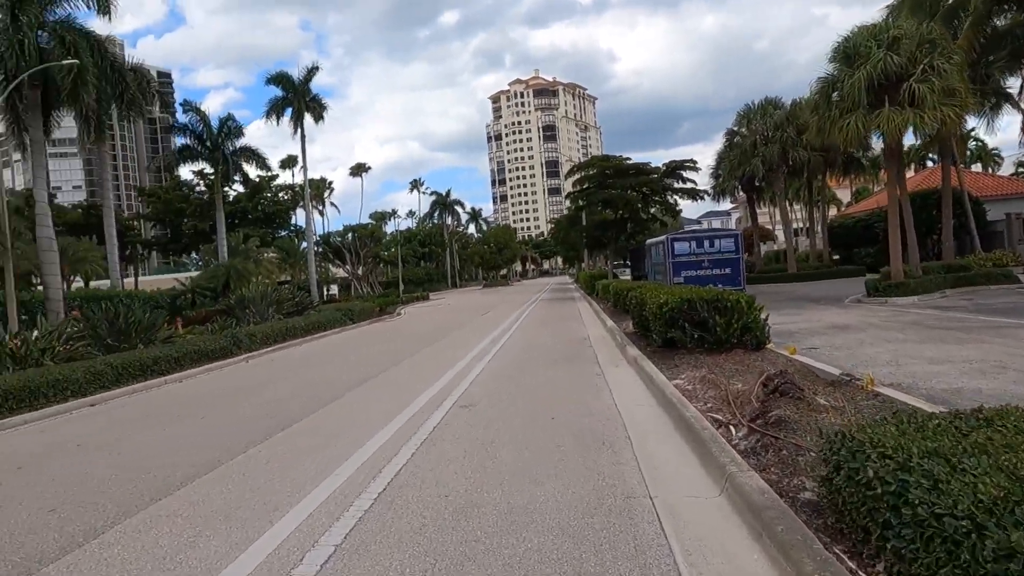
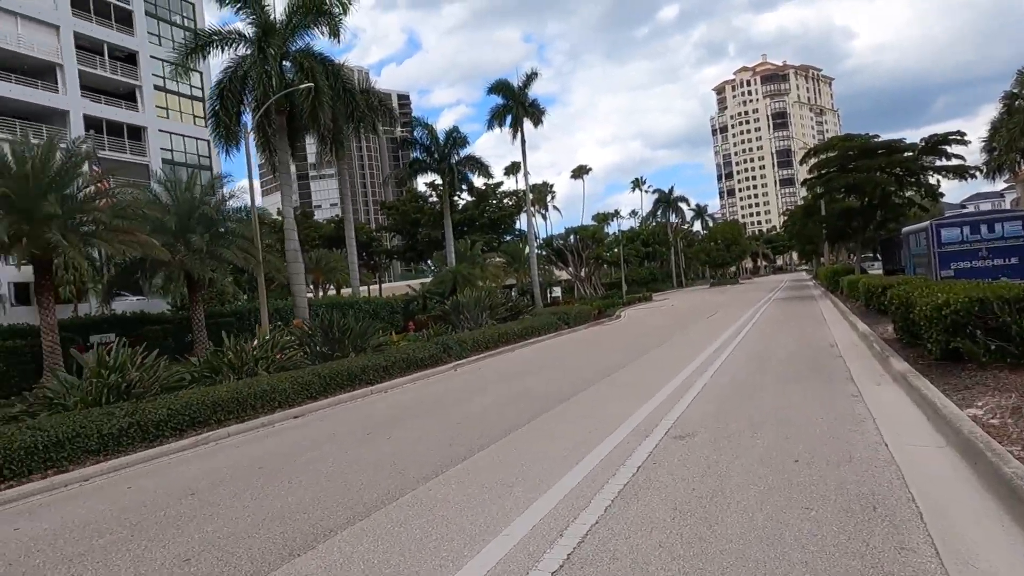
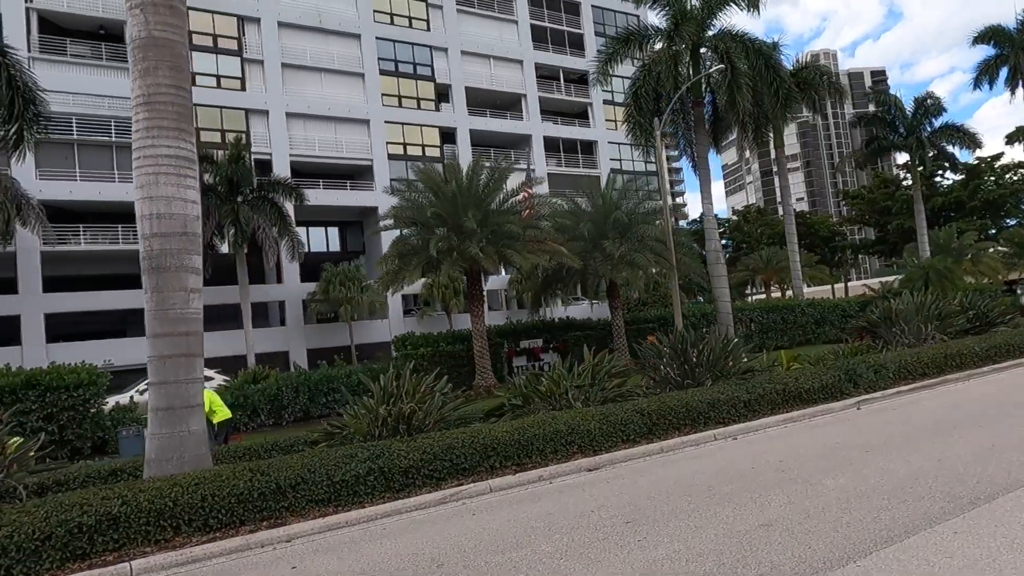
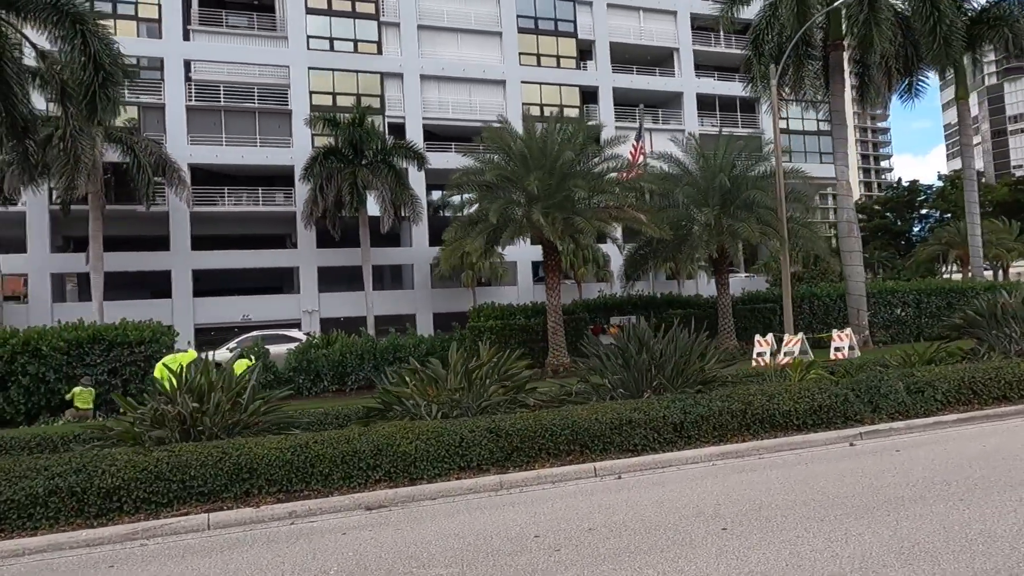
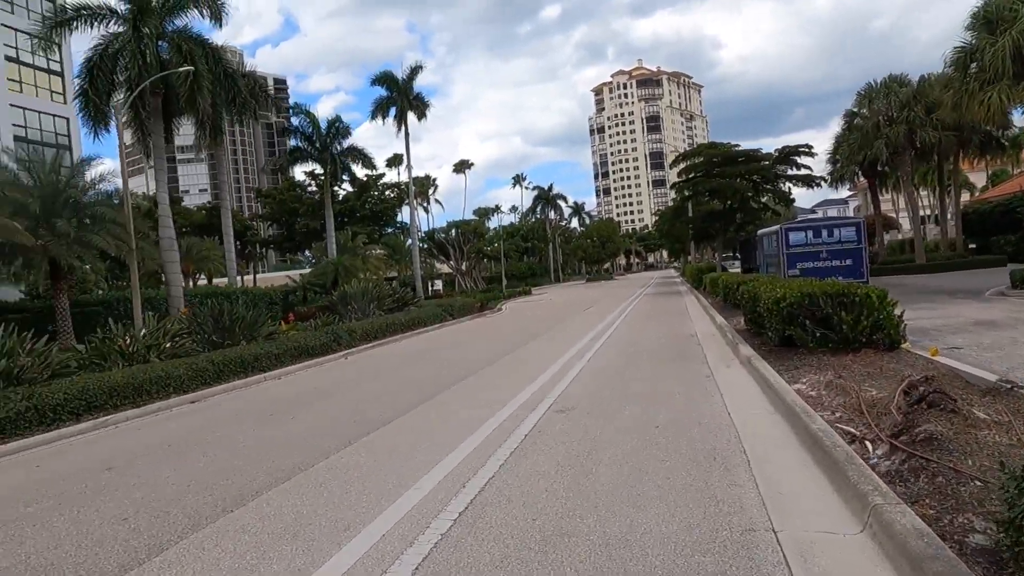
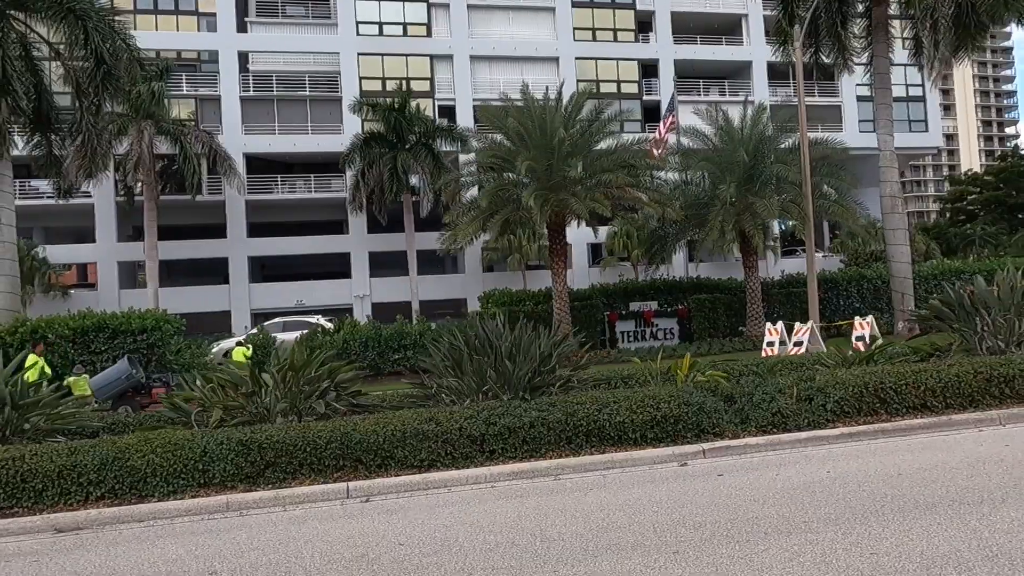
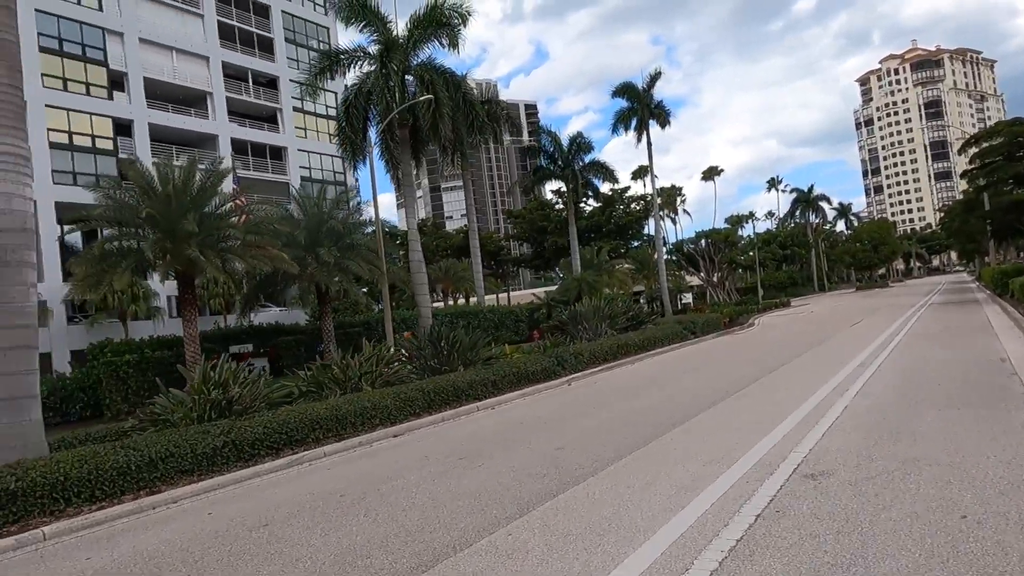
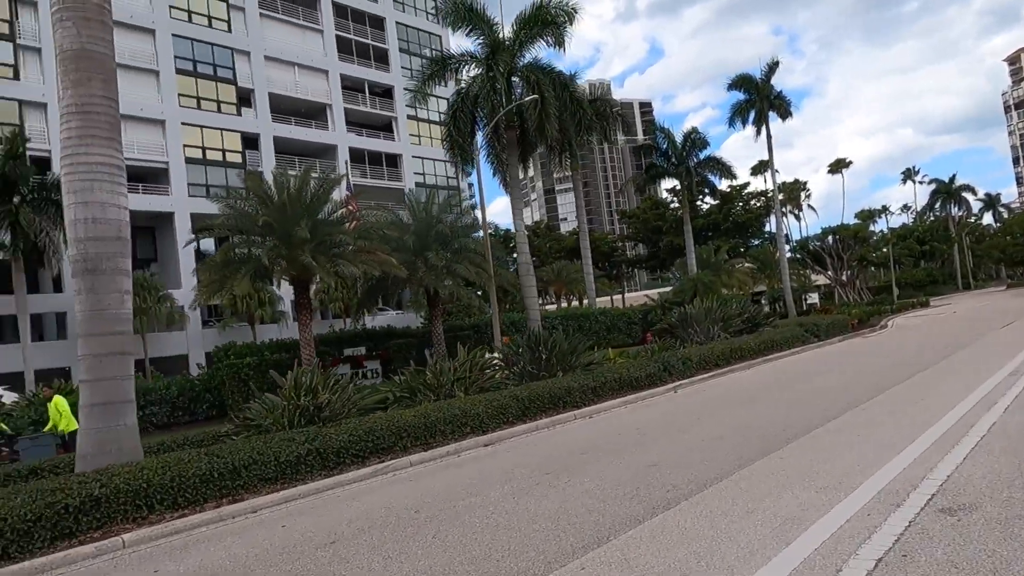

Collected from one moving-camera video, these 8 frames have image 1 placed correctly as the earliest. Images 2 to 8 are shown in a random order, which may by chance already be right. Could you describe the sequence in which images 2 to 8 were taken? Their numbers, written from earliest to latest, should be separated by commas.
5, 2, 7, 8, 3, 4, 6
